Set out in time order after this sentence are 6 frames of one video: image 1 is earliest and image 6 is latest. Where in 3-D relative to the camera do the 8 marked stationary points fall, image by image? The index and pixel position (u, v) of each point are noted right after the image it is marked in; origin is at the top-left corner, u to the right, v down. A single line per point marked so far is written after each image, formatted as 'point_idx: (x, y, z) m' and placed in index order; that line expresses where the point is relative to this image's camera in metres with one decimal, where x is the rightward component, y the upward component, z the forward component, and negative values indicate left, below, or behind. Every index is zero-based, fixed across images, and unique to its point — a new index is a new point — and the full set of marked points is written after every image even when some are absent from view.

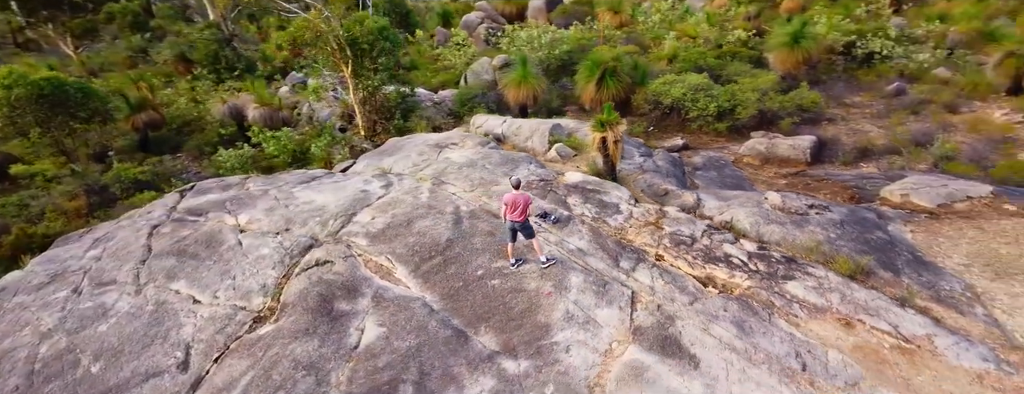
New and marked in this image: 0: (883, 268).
0: (+6.9, -1.3, +9.1) m
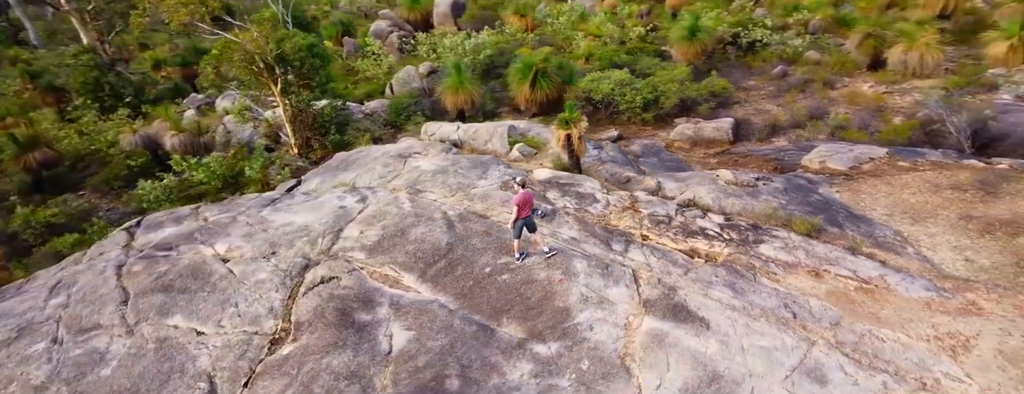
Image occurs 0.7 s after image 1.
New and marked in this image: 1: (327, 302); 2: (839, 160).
0: (+6.7, -0.5, +10.4) m
1: (-2.6, -1.5, +7.3) m
2: (+10.4, +1.2, +16.0) m
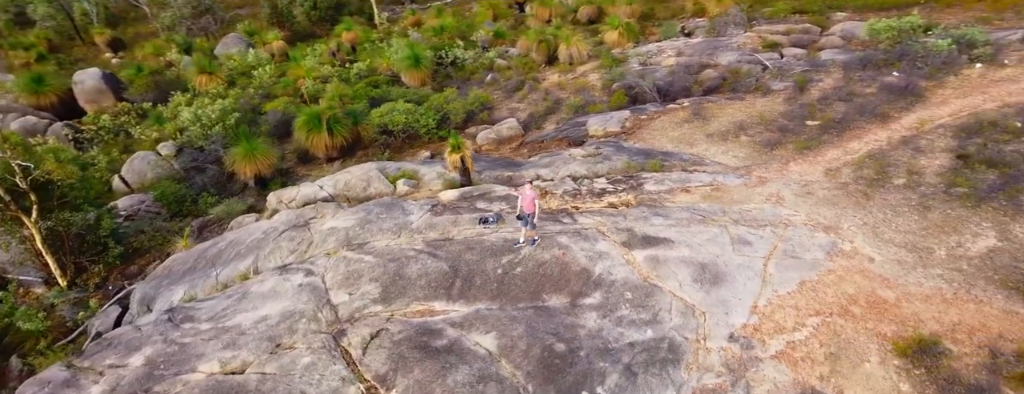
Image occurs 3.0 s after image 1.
0: (+4.3, +1.1, +14.3) m
1: (-1.6, -2.1, +7.2) m
2: (+4.1, +3.1, +21.0) m
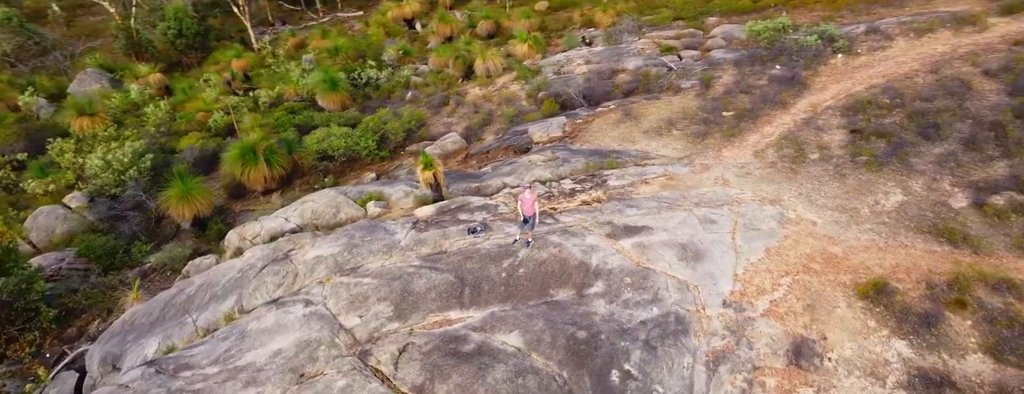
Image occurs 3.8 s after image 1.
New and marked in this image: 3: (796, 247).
0: (+3.2, +1.2, +15.4) m
1: (-1.2, -2.3, +7.3) m
2: (+1.8, +2.9, +22.0) m
3: (+5.5, -1.0, +9.9) m
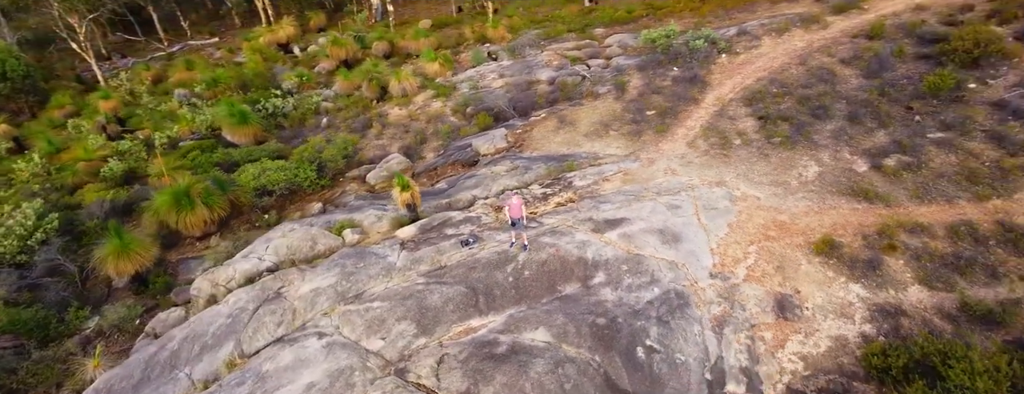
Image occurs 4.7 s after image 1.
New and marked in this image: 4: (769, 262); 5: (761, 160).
0: (+1.9, +1.2, +16.4) m
1: (-0.7, -2.6, +7.7) m
2: (-0.7, +2.5, +22.7) m
3: (+5.4, -0.5, +11.3) m
4: (+5.1, -1.3, +10.0) m
5: (+7.8, +1.2, +15.8) m
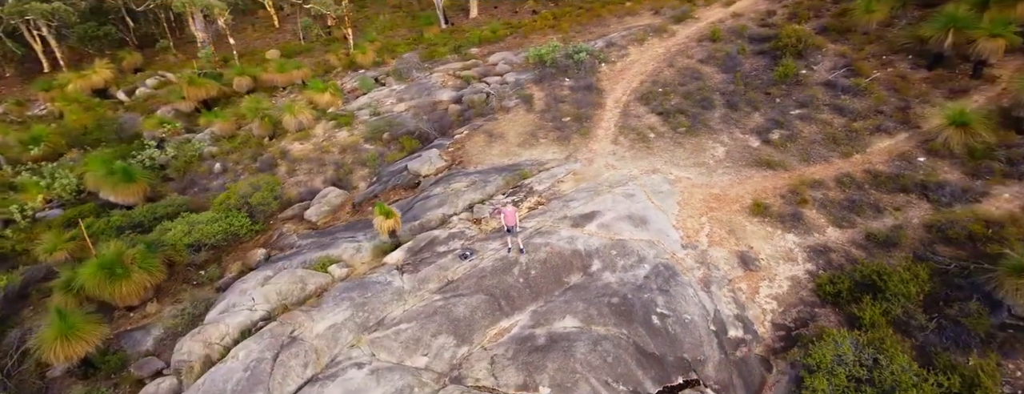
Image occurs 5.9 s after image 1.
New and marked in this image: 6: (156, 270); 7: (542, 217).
0: (+0.4, +1.0, +17.7) m
1: (+0.1, -2.8, +8.6) m
2: (-3.5, +1.7, +23.4) m
3: (+5.0, 0.0, +13.4) m
4: (+5.0, -0.7, +12.0) m
5: (+6.2, +1.9, +18.3) m
6: (-14.0, -2.7, +19.4) m
7: (+0.8, -0.6, +13.2) m
